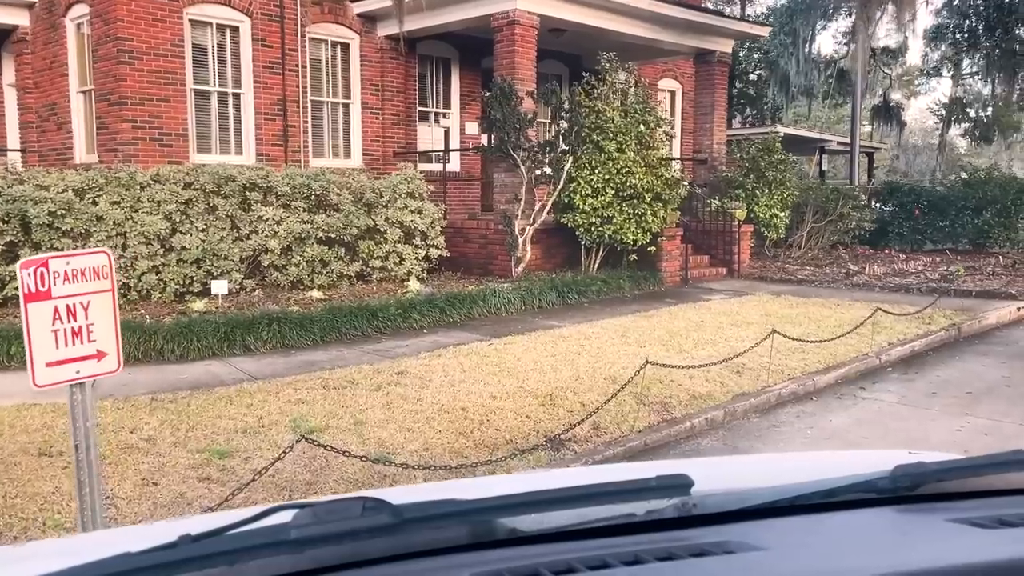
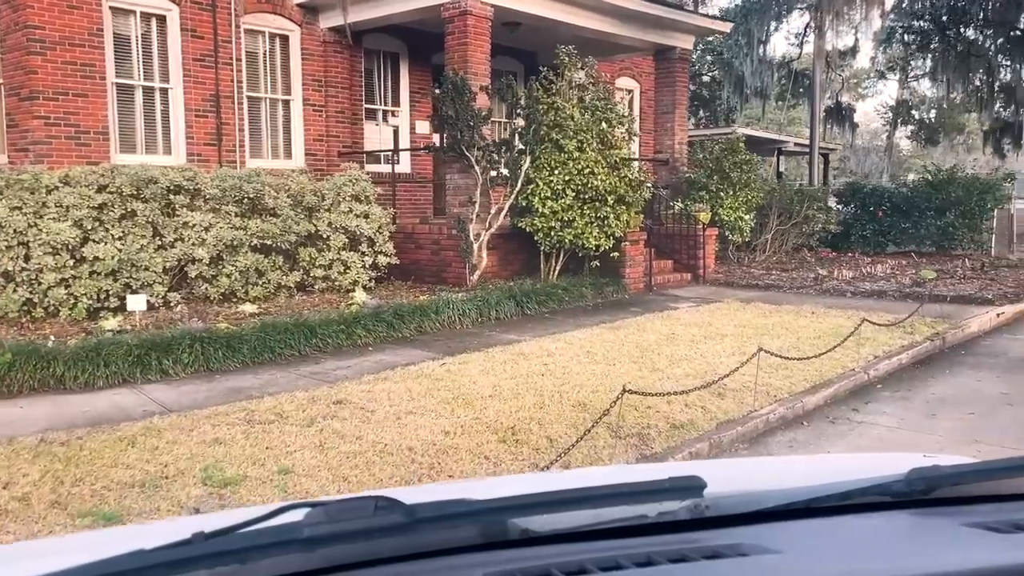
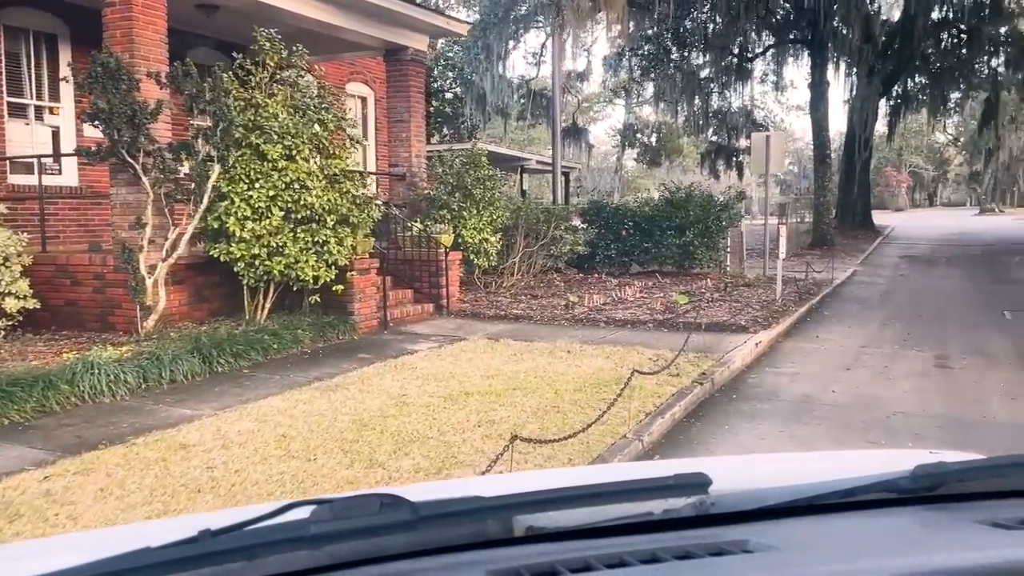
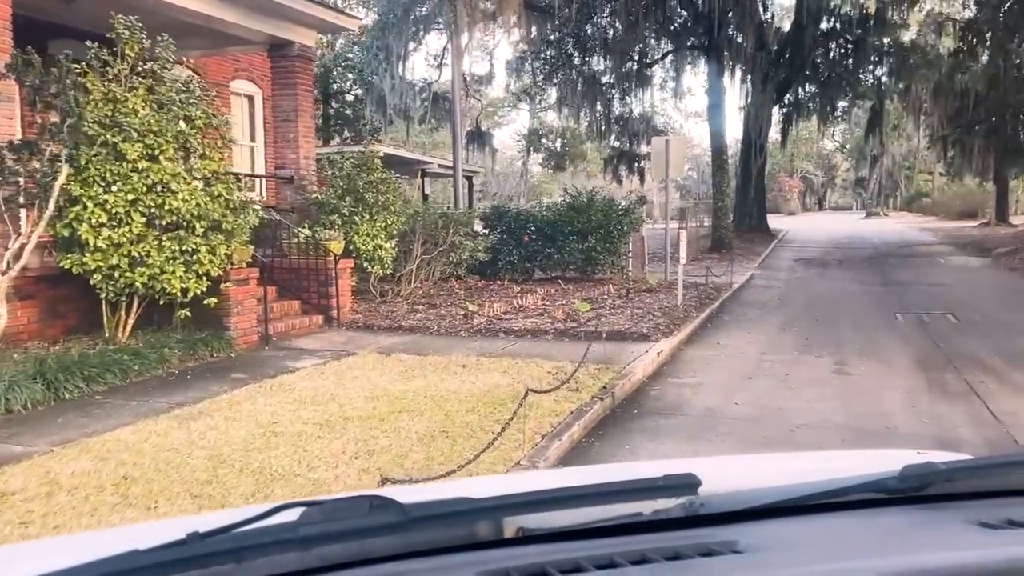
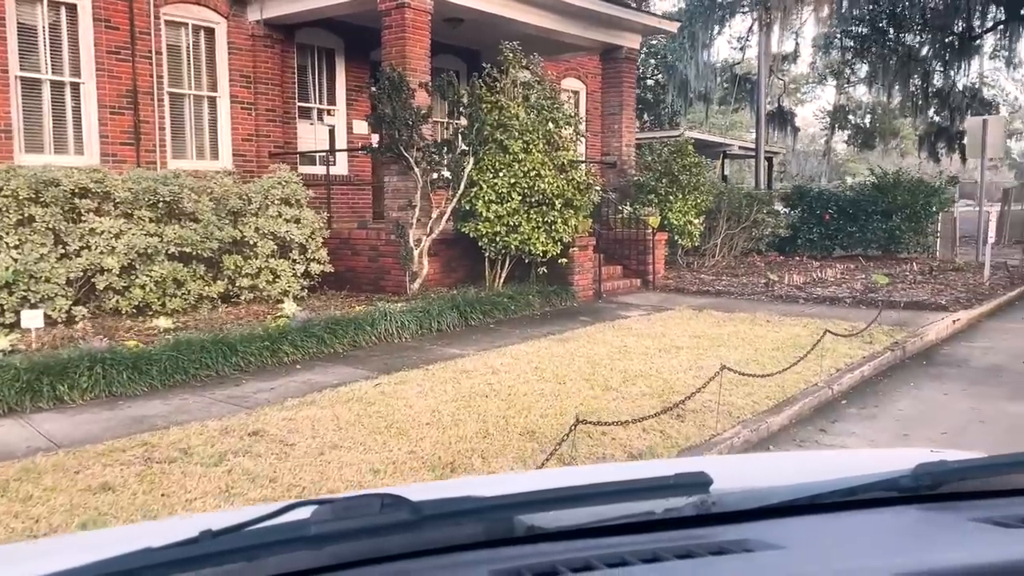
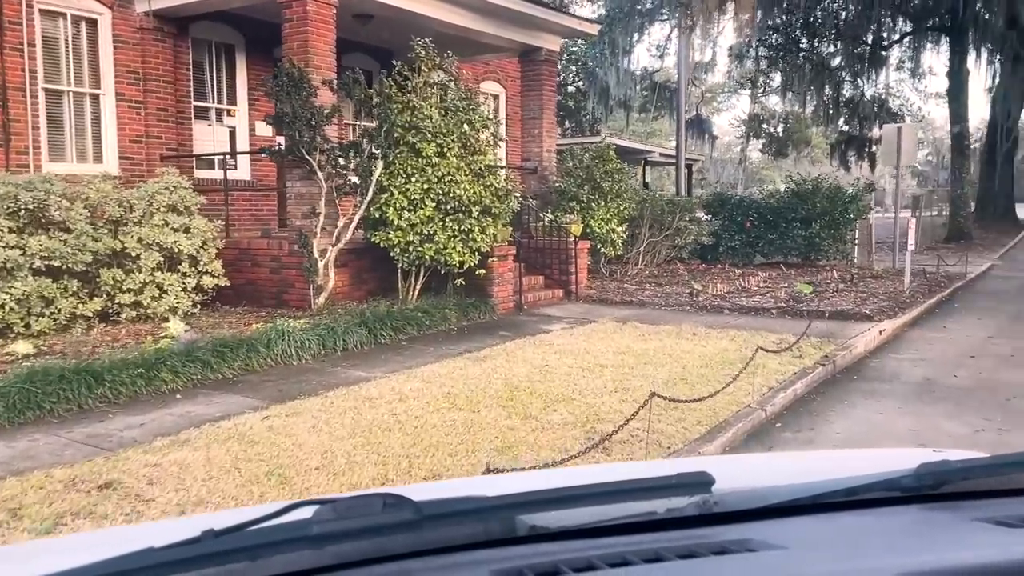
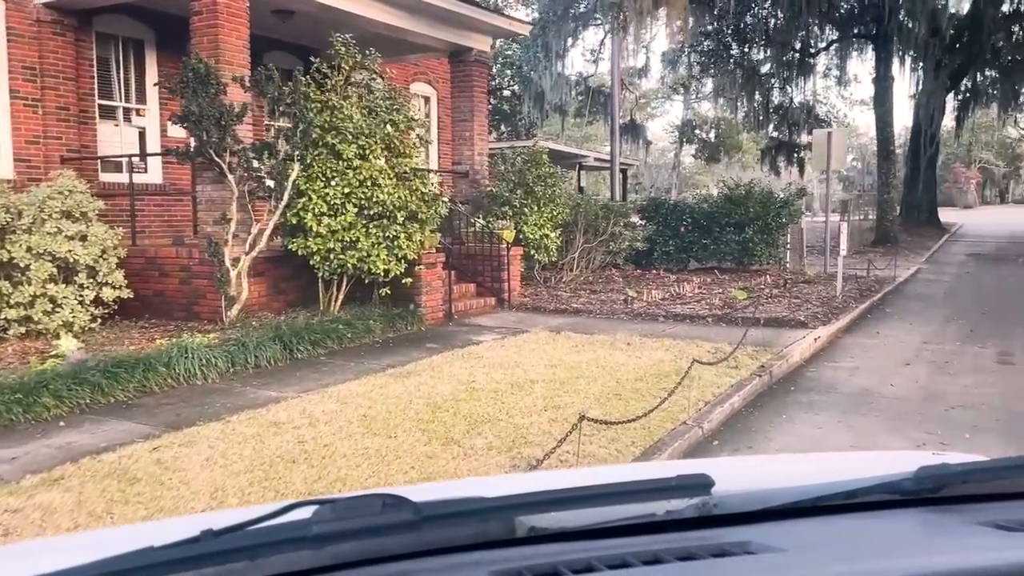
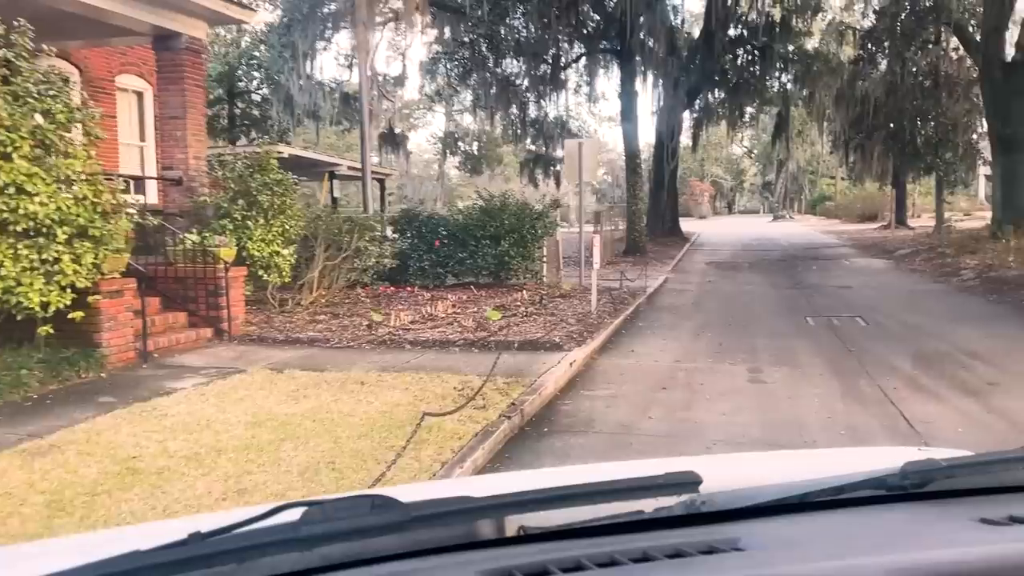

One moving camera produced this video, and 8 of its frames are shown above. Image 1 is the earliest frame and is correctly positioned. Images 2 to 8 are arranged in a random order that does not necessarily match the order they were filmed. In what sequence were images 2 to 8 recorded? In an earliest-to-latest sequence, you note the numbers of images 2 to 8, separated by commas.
2, 5, 6, 7, 3, 4, 8
